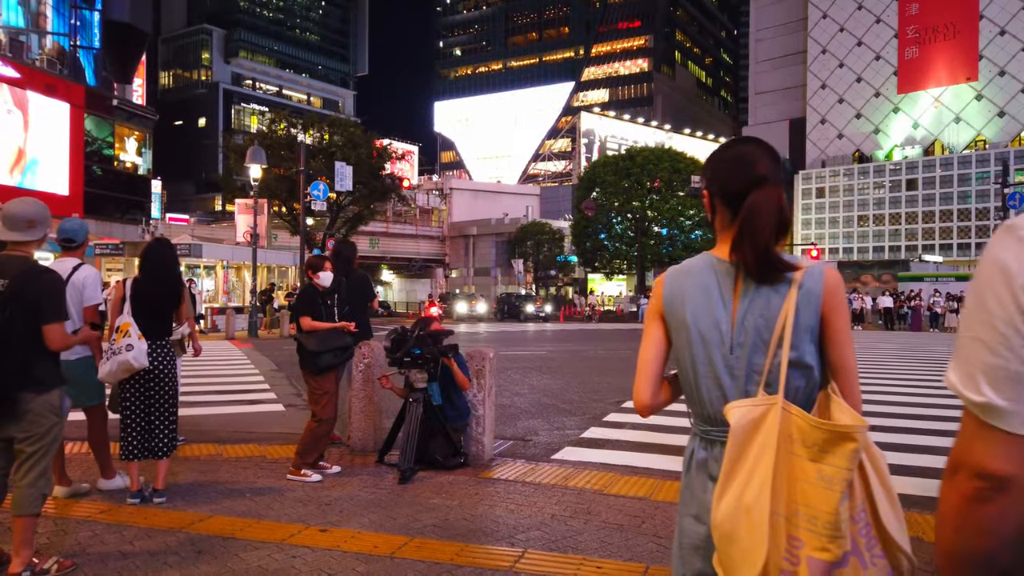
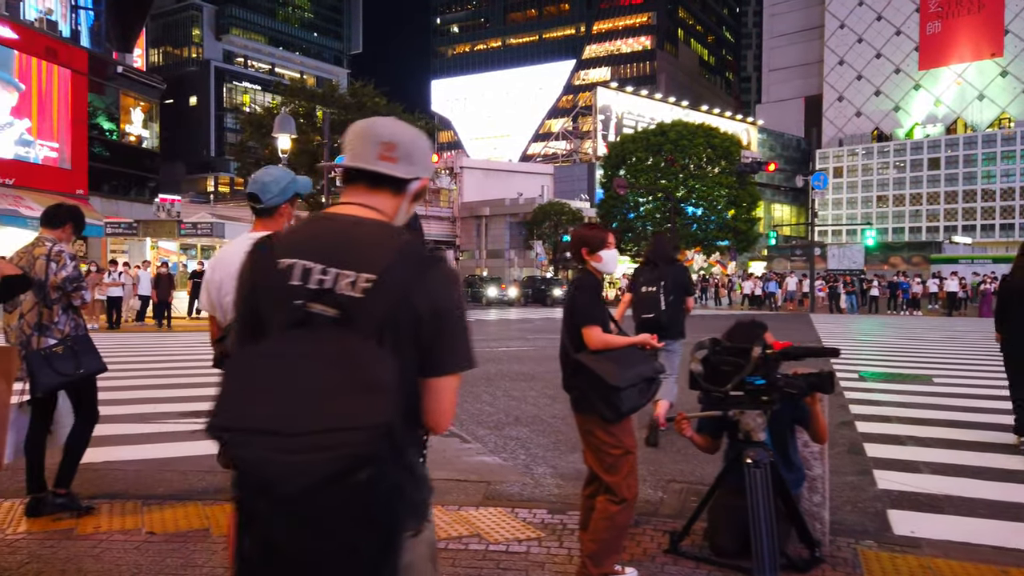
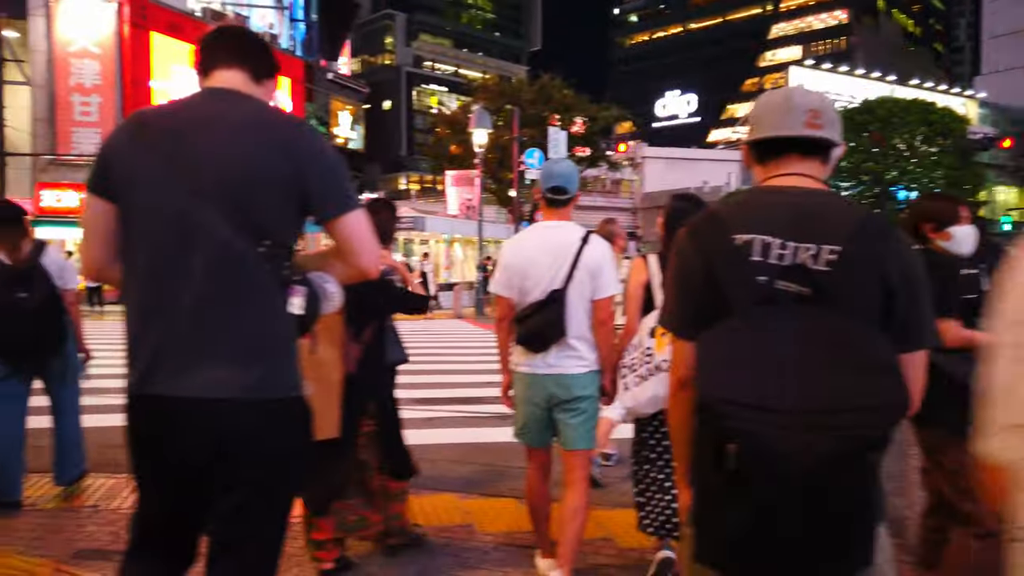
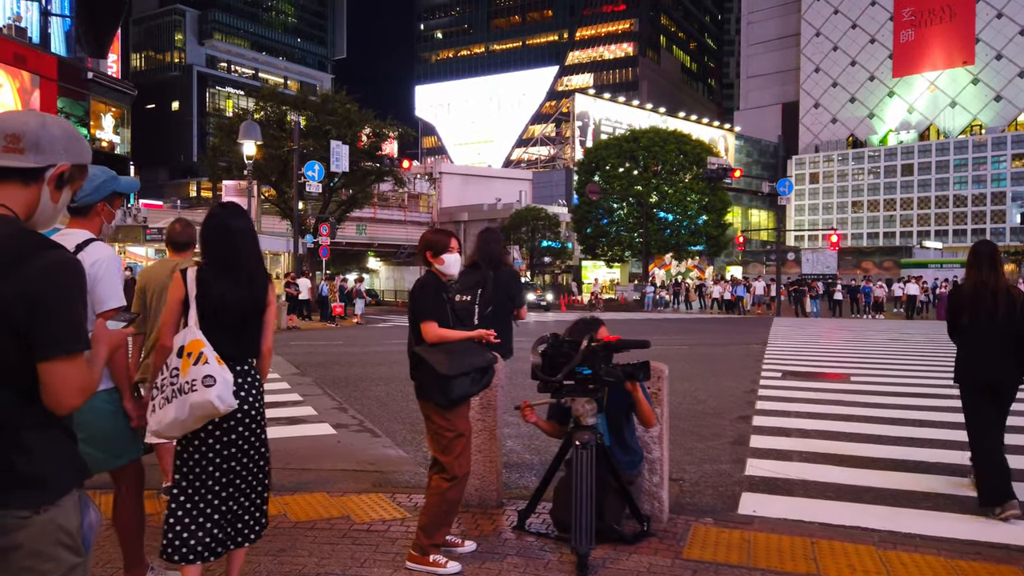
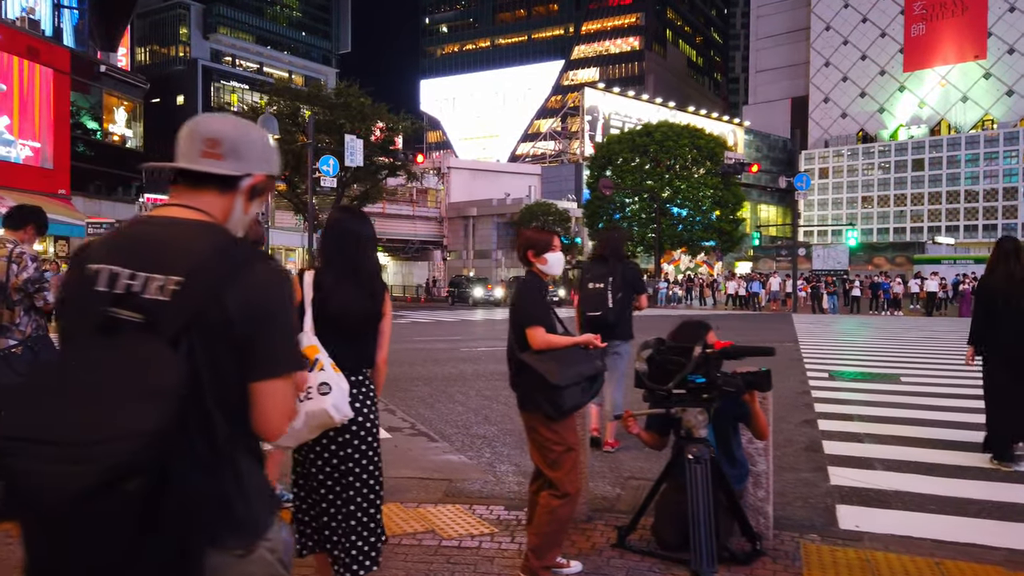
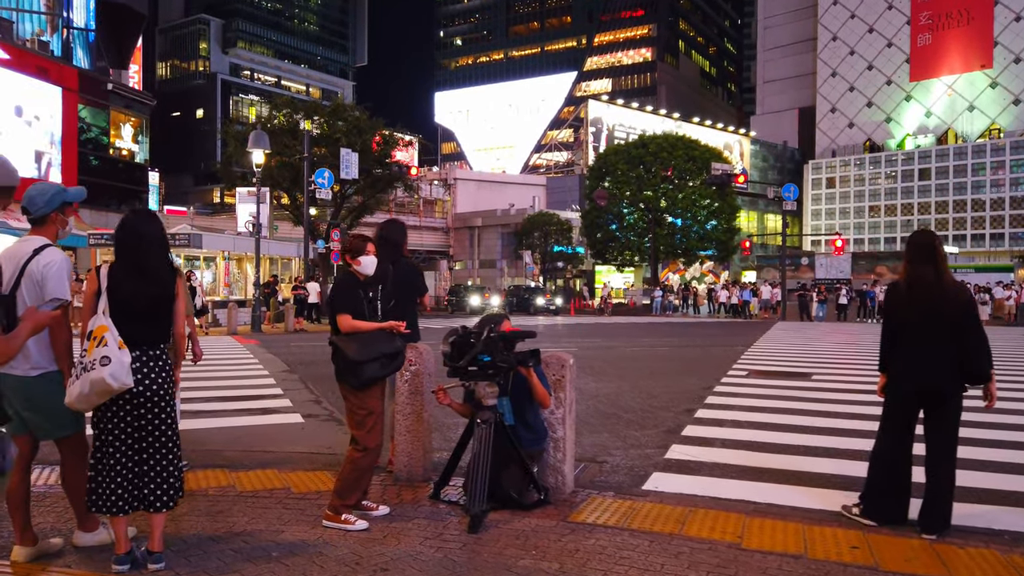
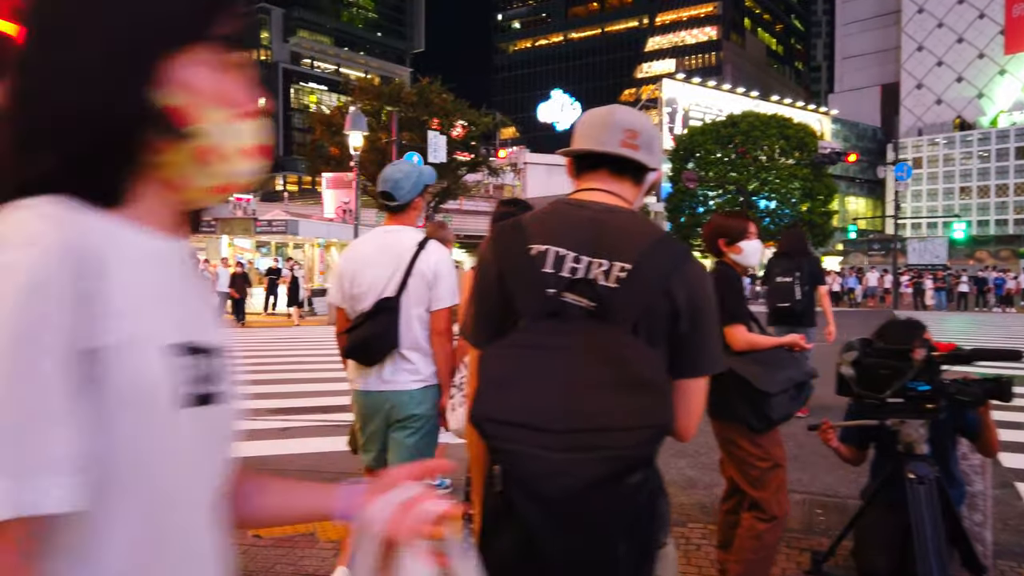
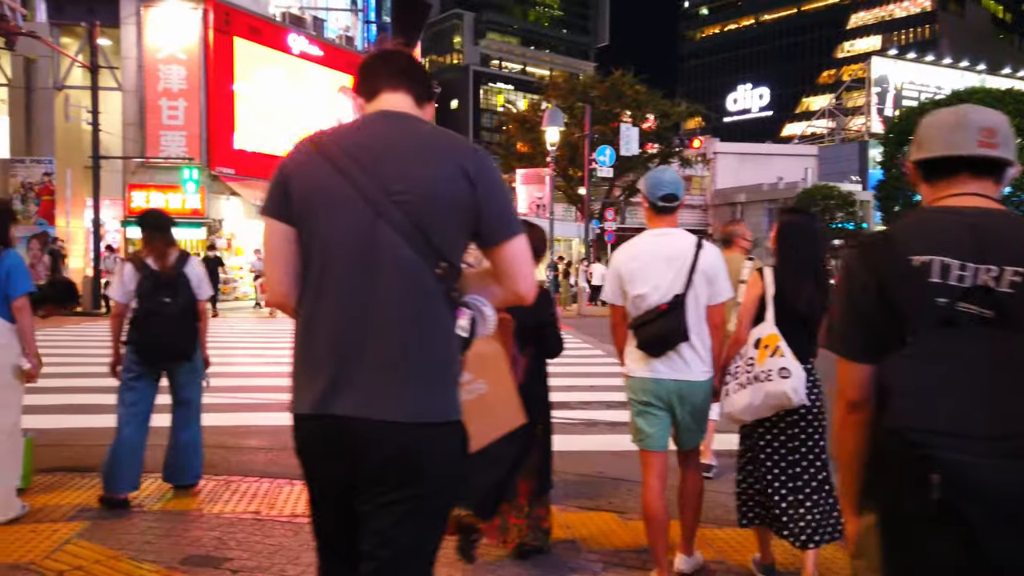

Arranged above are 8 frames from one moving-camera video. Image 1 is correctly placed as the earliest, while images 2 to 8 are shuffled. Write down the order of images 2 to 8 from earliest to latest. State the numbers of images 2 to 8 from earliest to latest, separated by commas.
6, 4, 5, 2, 7, 3, 8
